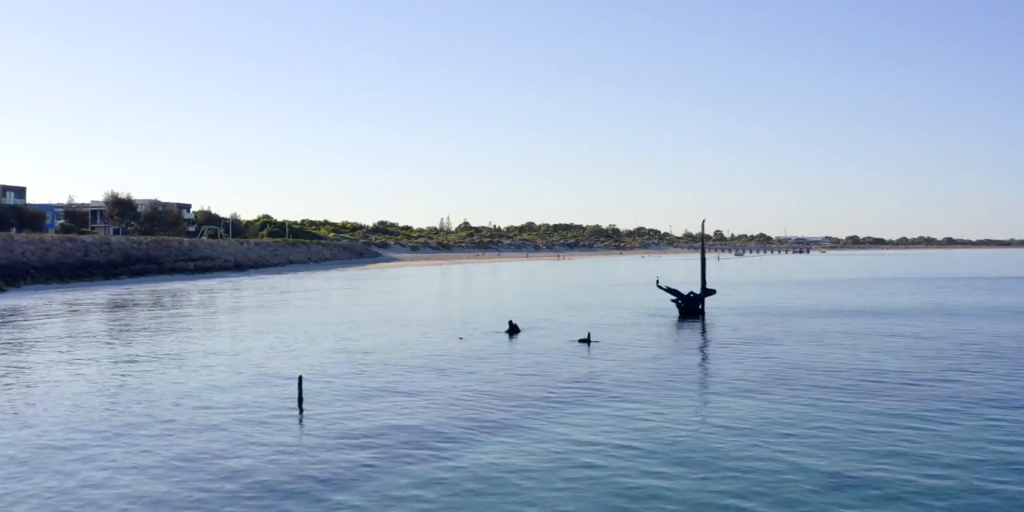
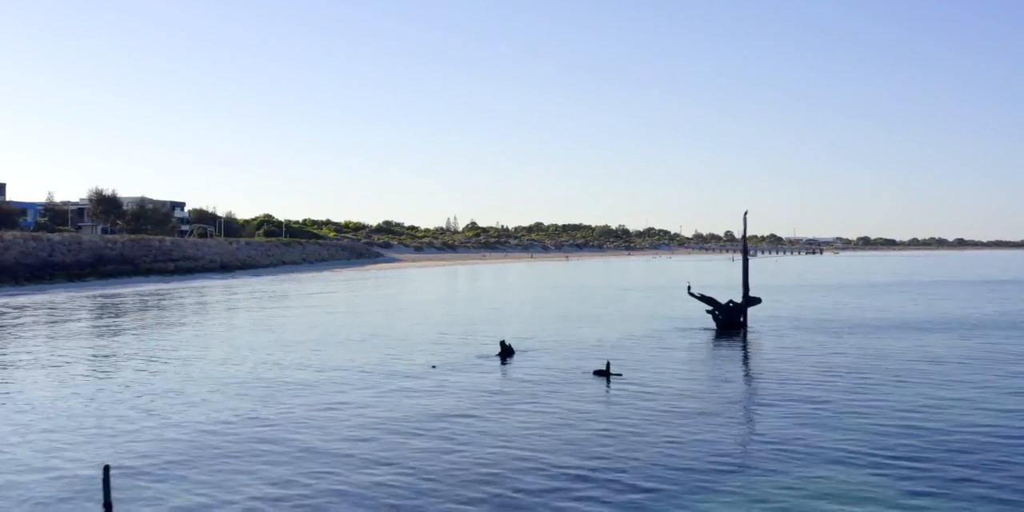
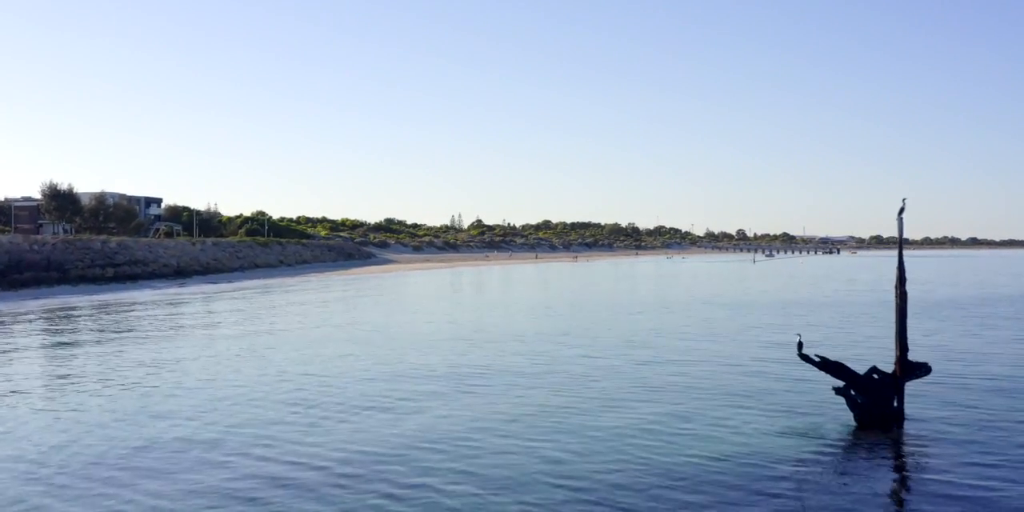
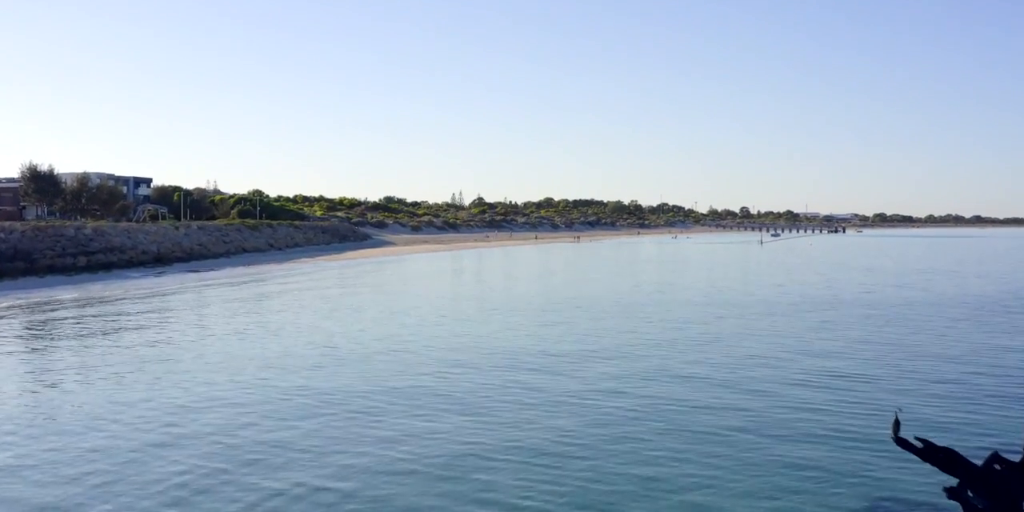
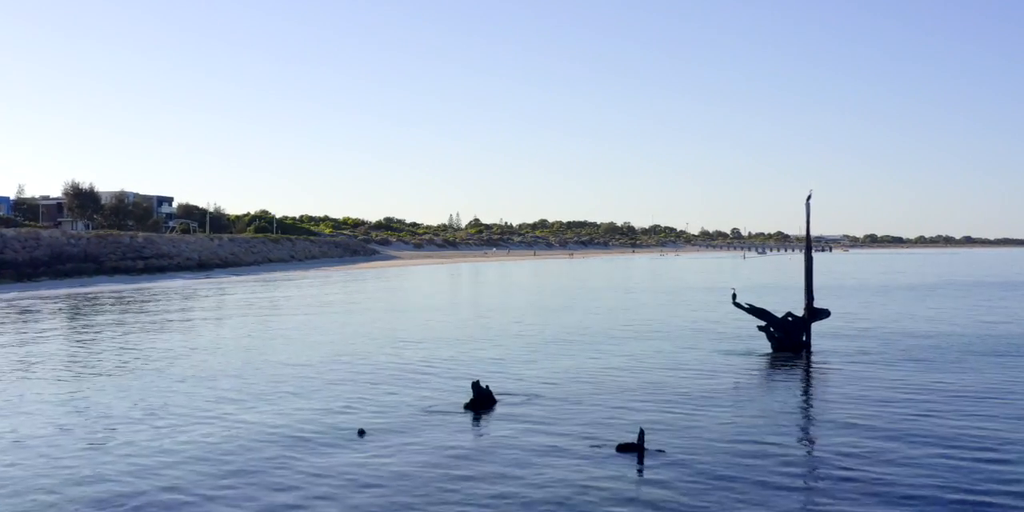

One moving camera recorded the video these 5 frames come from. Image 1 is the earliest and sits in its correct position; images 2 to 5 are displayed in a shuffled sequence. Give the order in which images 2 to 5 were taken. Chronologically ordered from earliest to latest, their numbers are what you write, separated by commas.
2, 5, 3, 4
